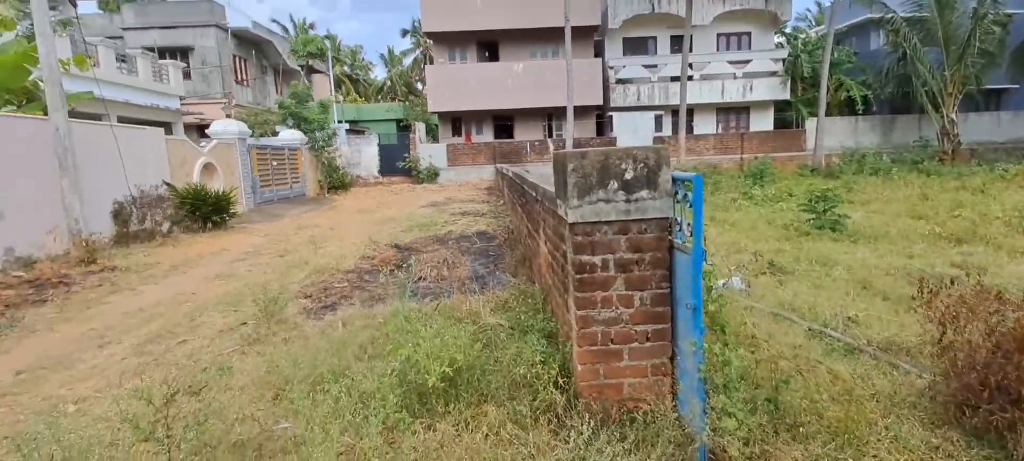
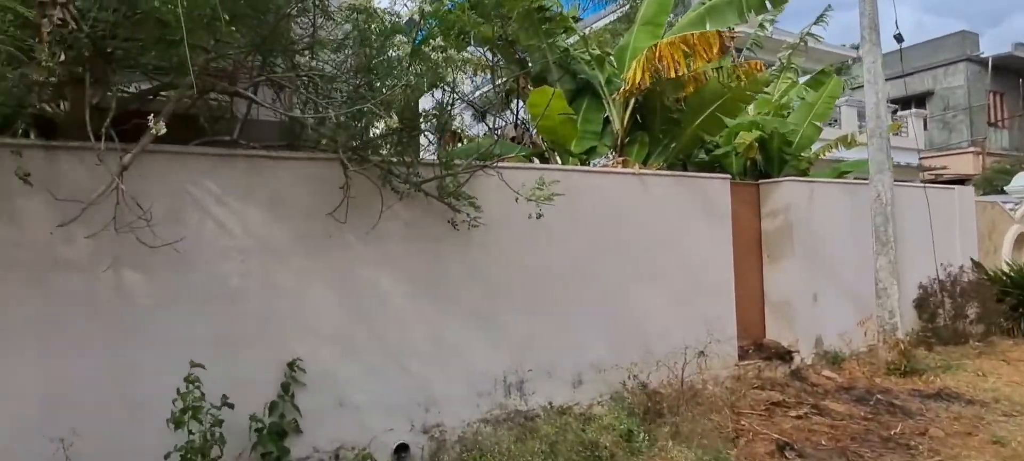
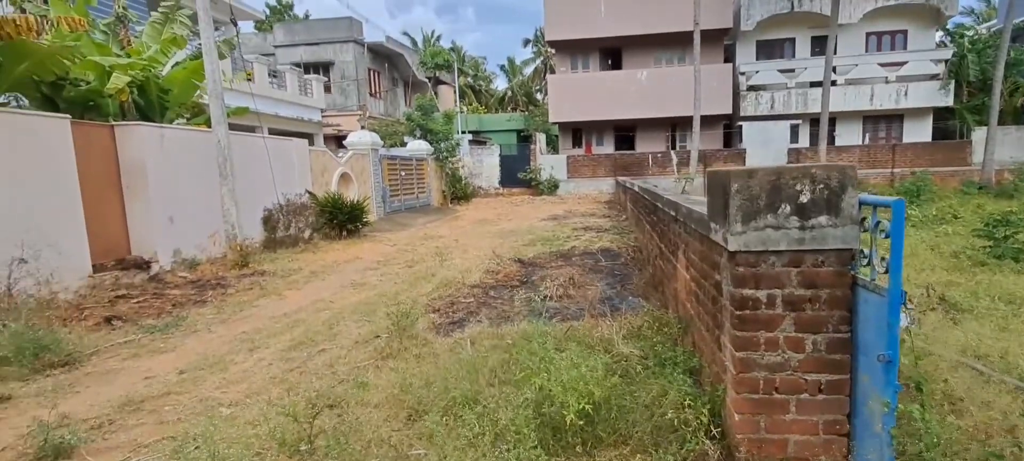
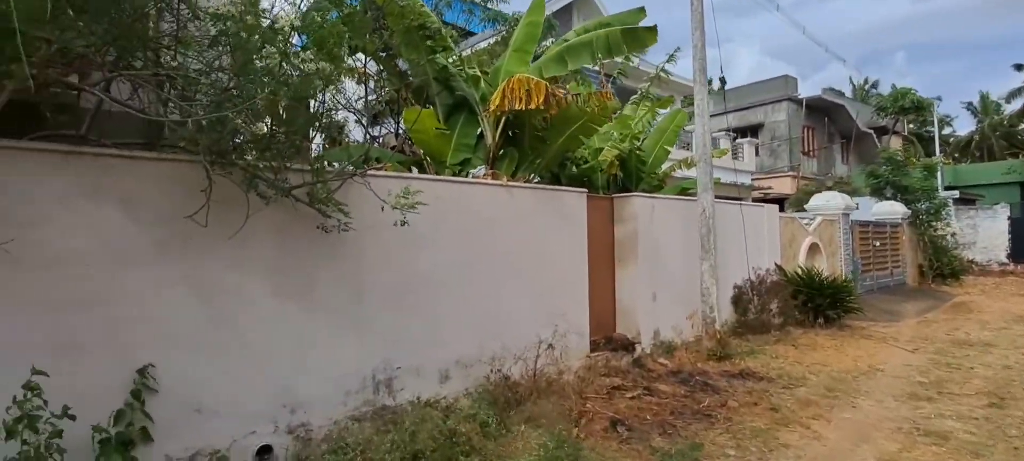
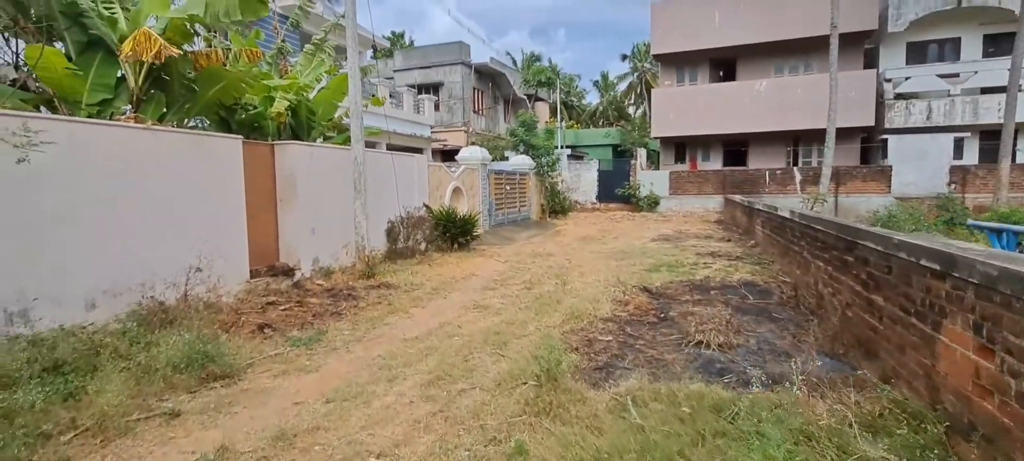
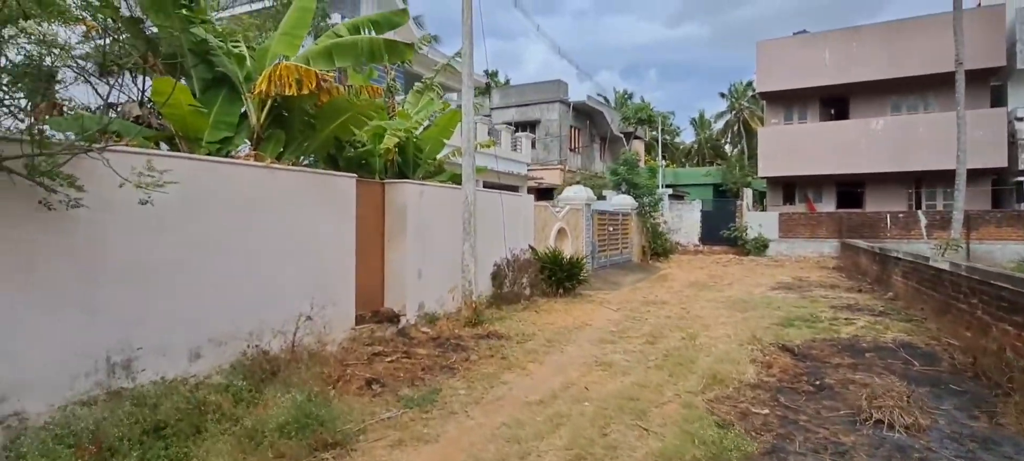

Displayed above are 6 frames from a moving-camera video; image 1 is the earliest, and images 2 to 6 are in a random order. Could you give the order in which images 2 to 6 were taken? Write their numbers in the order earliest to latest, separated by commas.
3, 5, 6, 4, 2
